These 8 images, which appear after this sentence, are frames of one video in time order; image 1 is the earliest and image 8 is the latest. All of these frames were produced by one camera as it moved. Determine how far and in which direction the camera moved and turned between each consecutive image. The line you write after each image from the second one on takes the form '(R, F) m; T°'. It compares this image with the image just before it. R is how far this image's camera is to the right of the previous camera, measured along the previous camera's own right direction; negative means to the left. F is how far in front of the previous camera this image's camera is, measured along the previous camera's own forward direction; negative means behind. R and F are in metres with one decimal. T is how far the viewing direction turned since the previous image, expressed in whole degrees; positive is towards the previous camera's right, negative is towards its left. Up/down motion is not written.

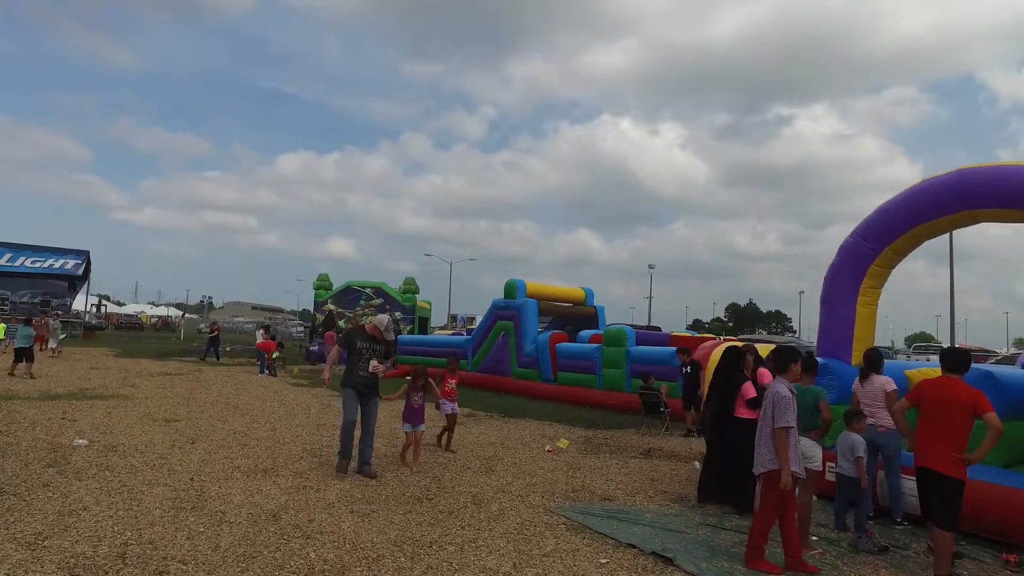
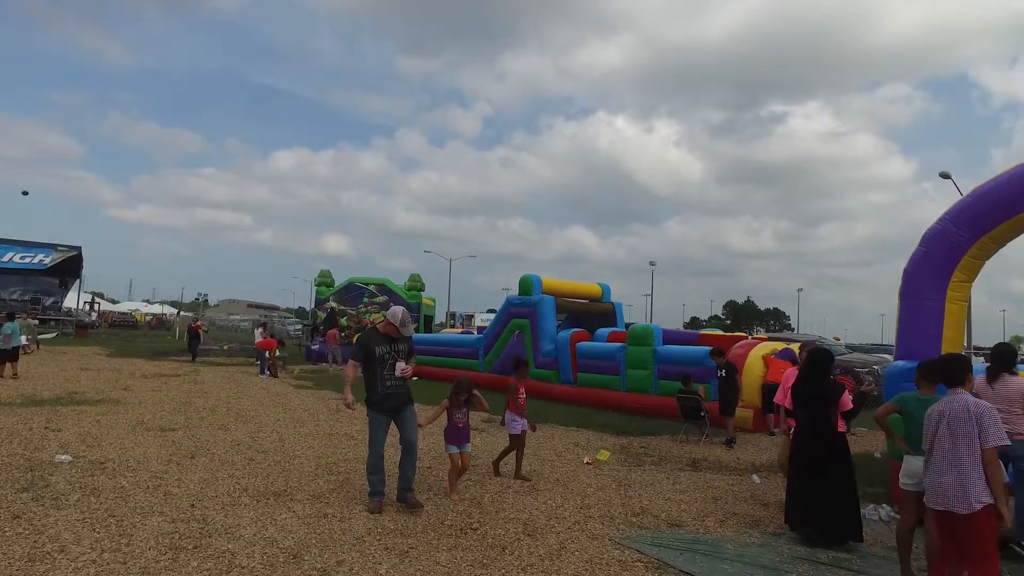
(-0.4, +0.9) m; 0°
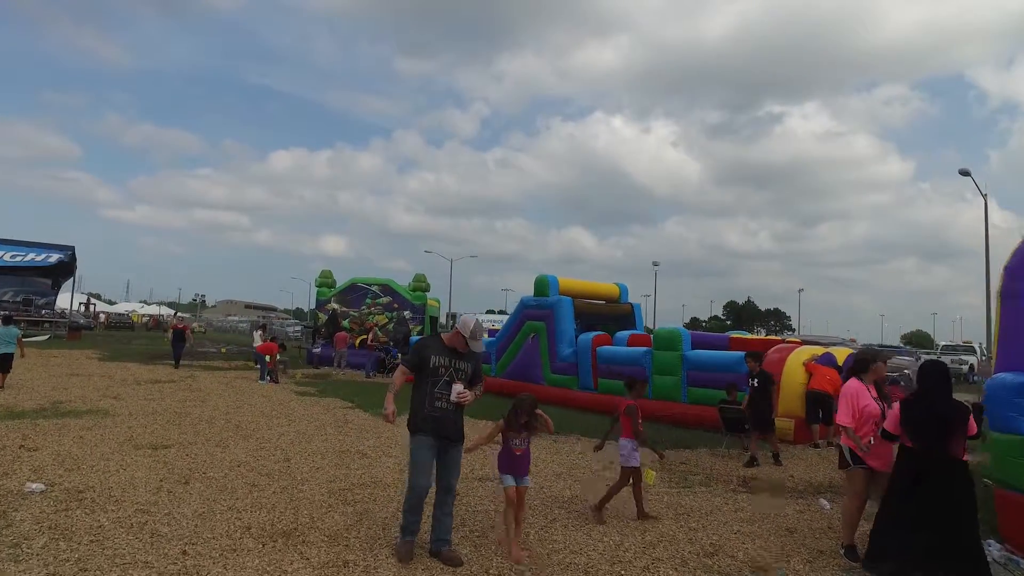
(-0.4, +0.9) m; 0°
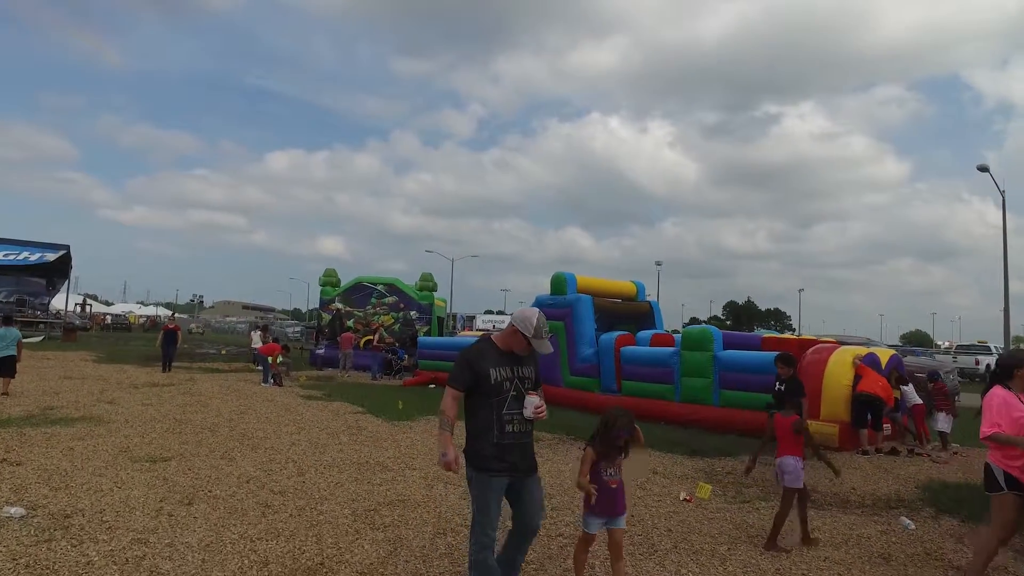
(-0.4, +0.7) m; 0°
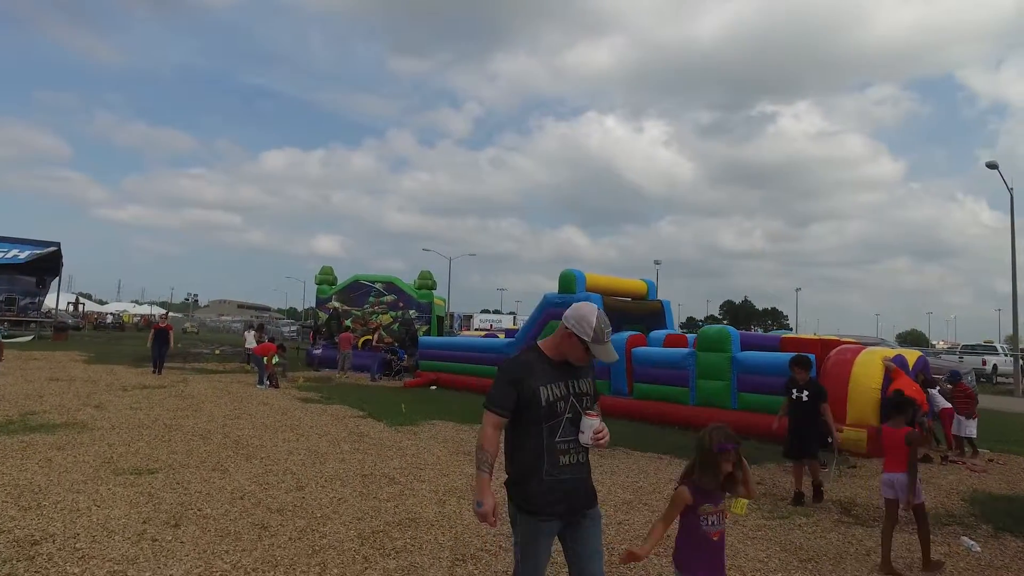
(-0.2, +0.5) m; 0°
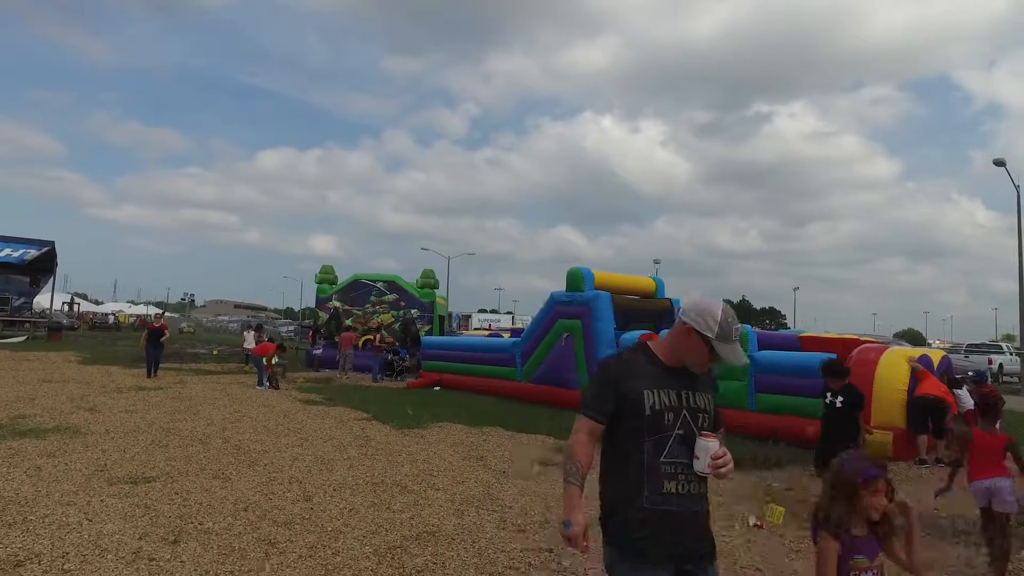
(-0.2, +0.4) m; 0°
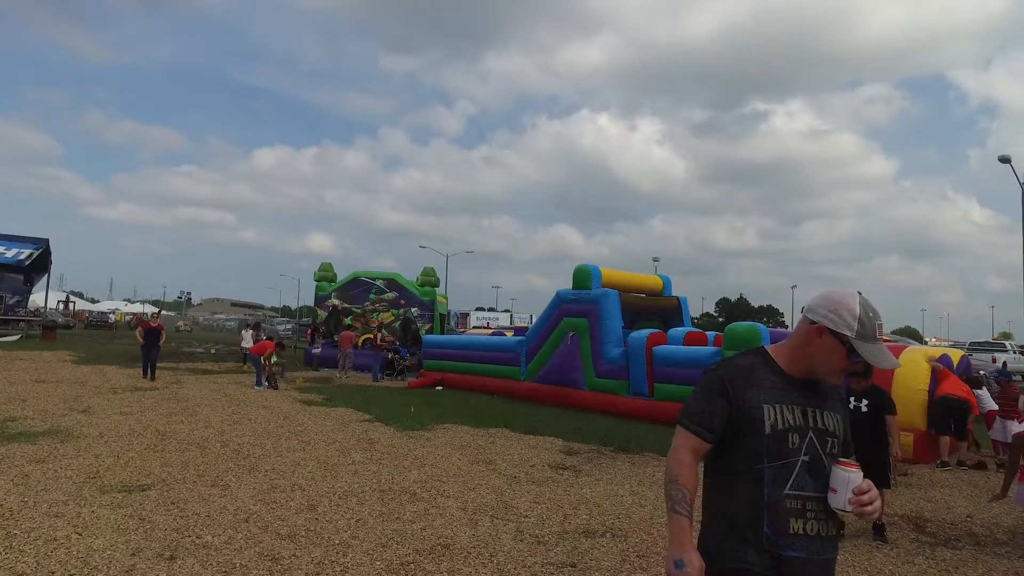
(-0.1, +0.3) m; 0°
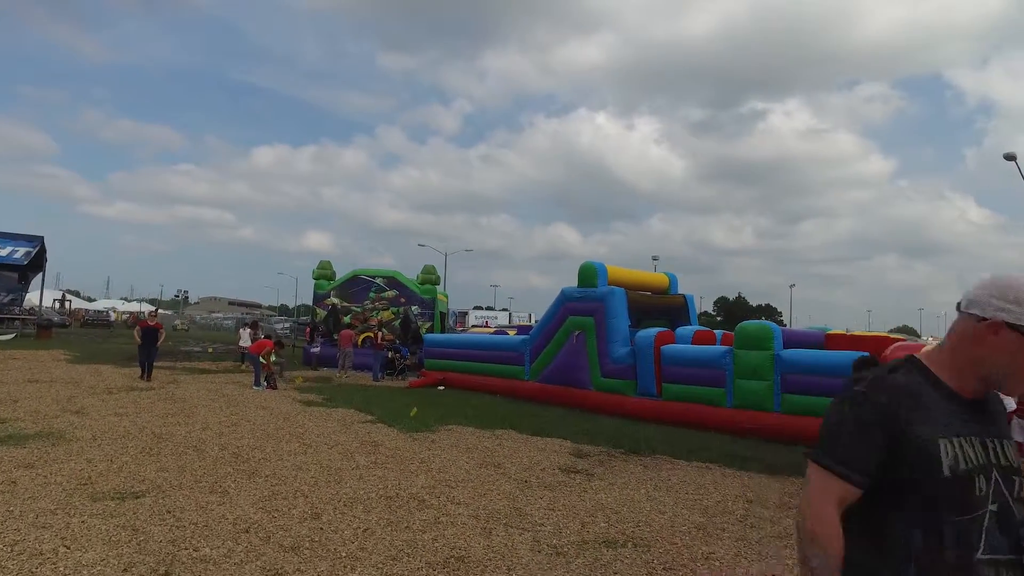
(-0.1, +0.3) m; 0°
